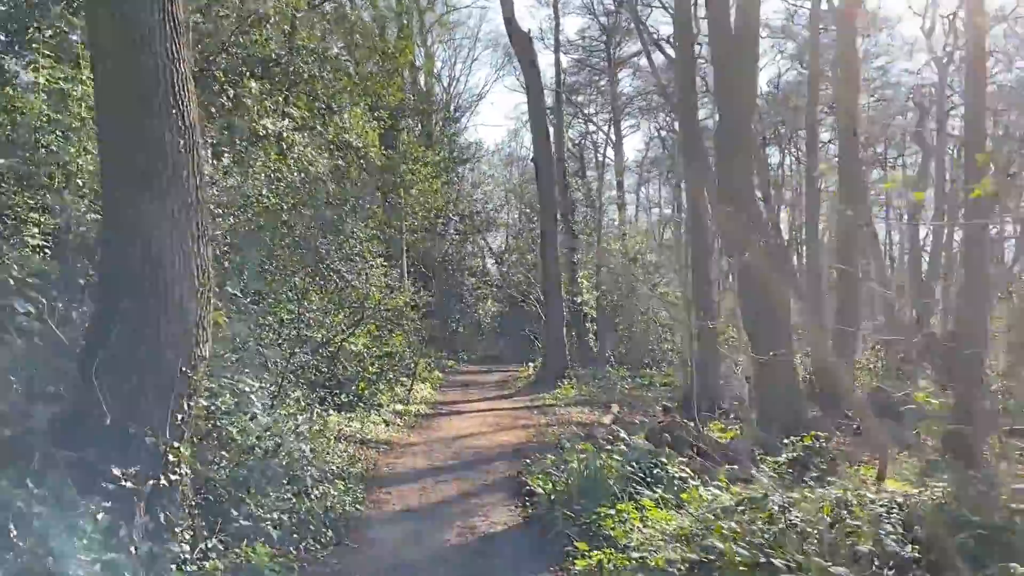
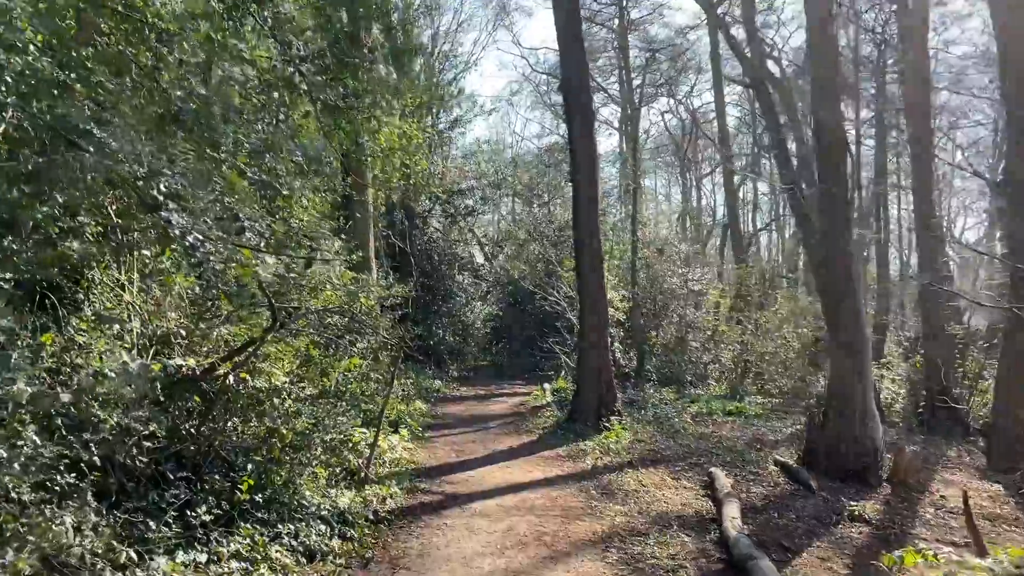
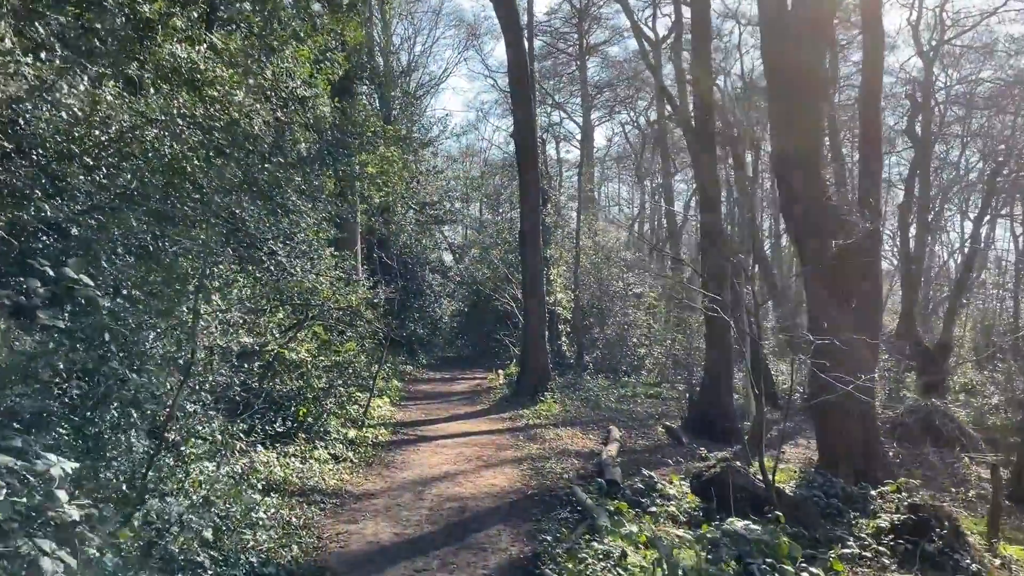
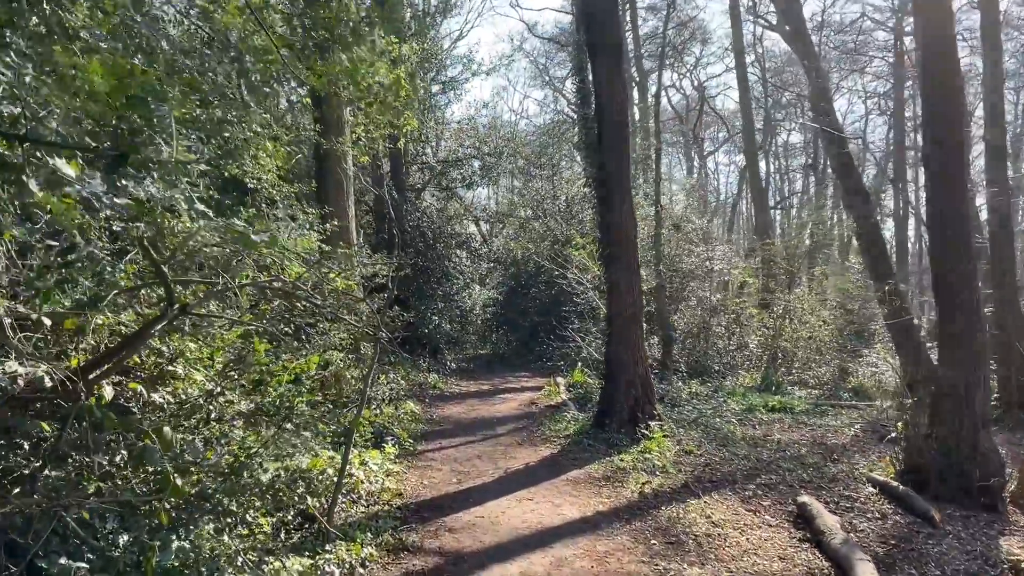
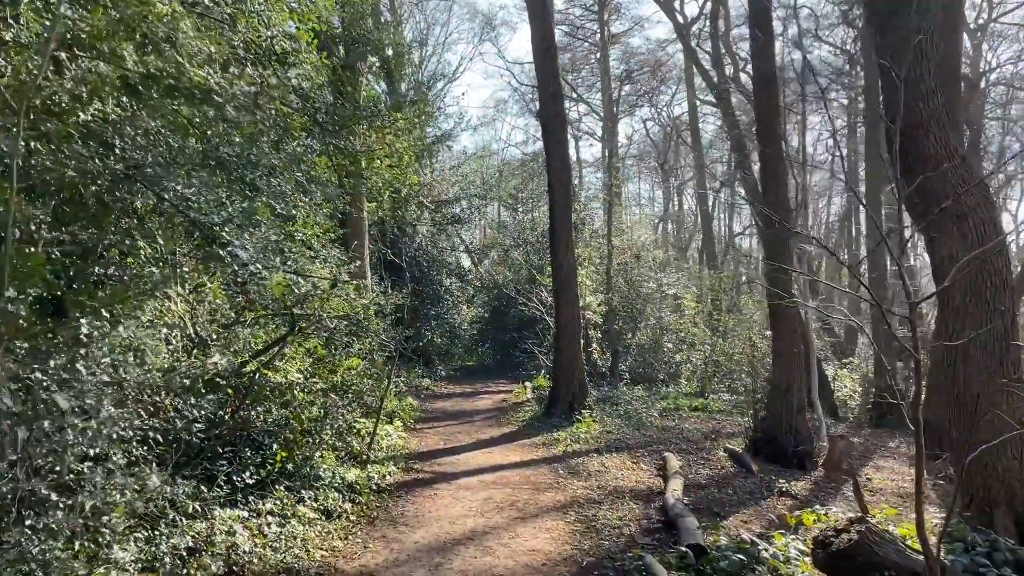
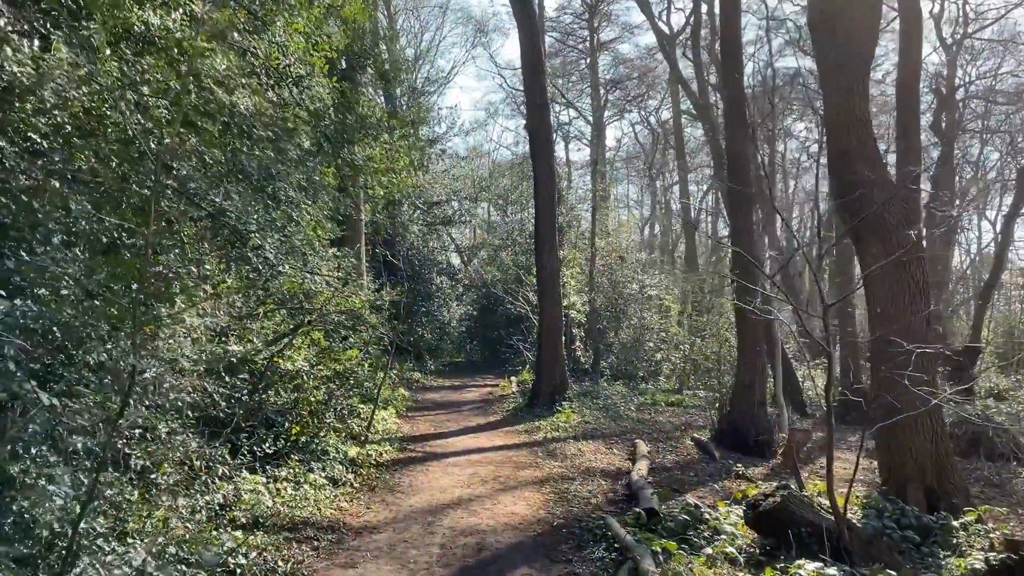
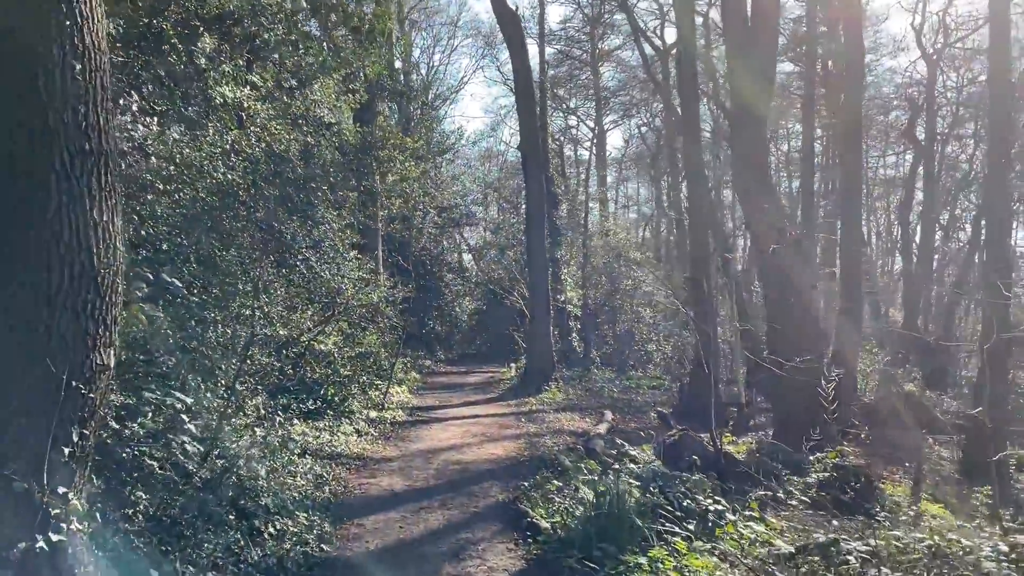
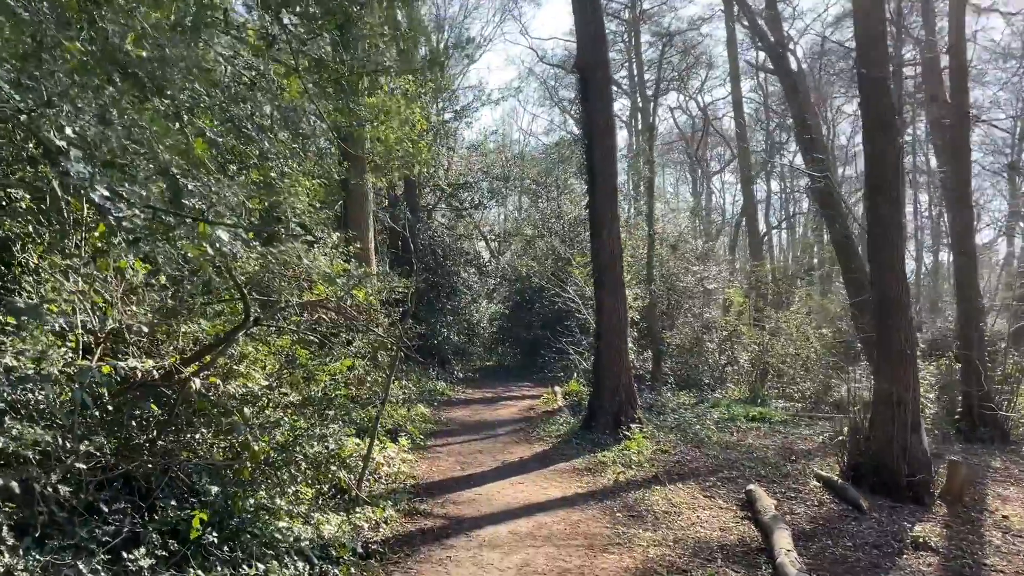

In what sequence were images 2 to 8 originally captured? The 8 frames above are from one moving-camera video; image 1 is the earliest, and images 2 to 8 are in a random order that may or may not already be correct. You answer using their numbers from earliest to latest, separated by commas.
7, 3, 6, 5, 2, 8, 4
